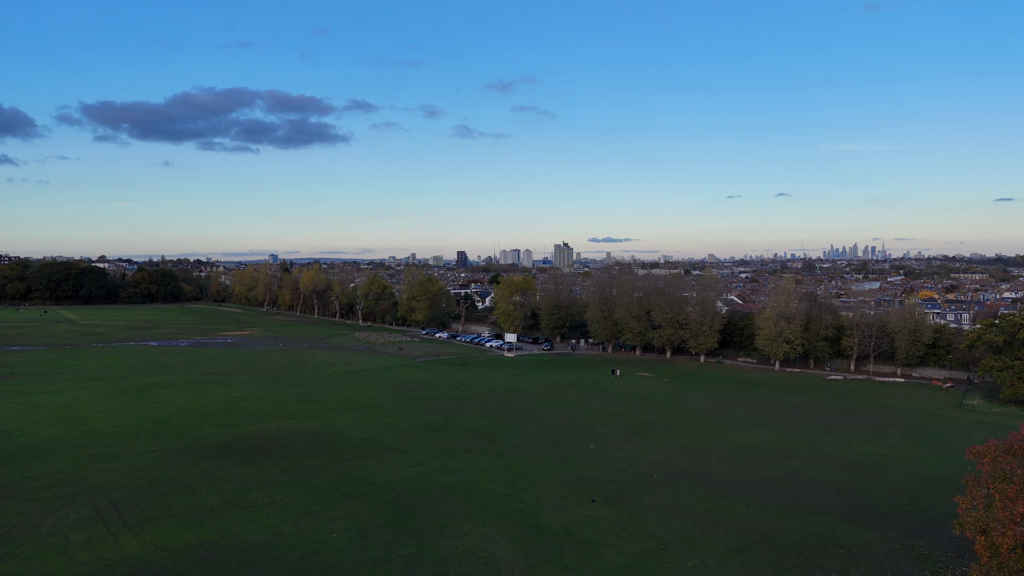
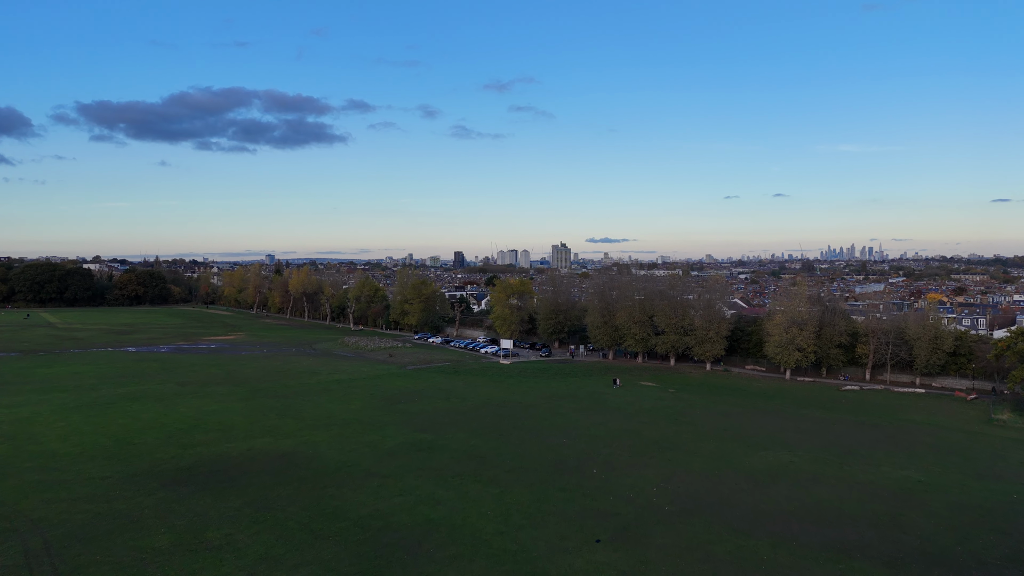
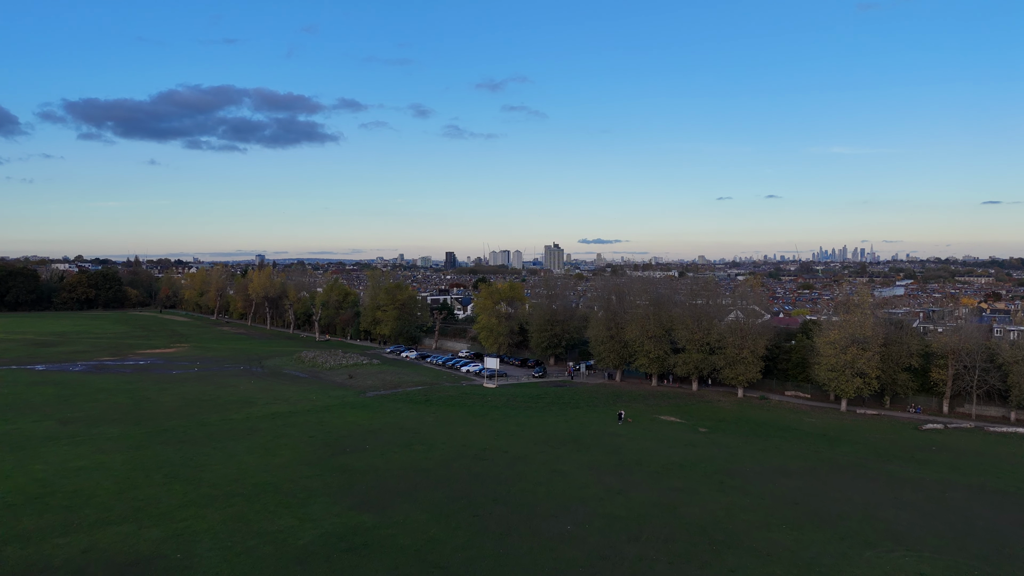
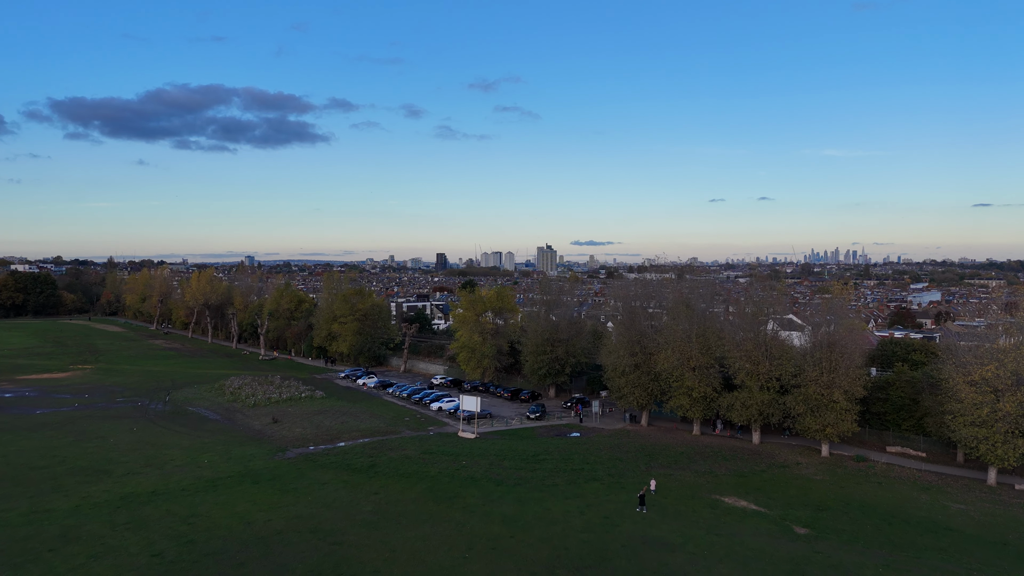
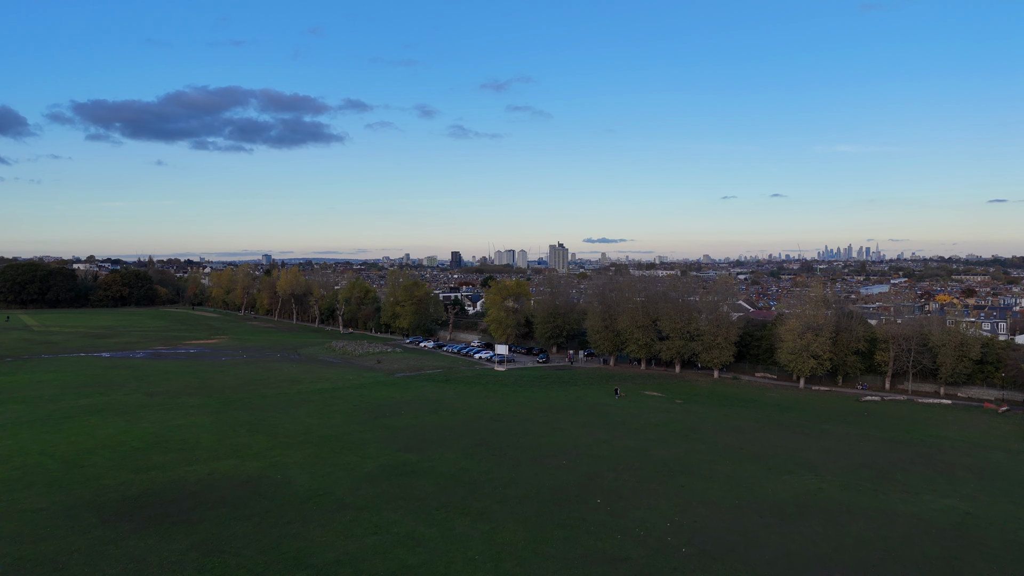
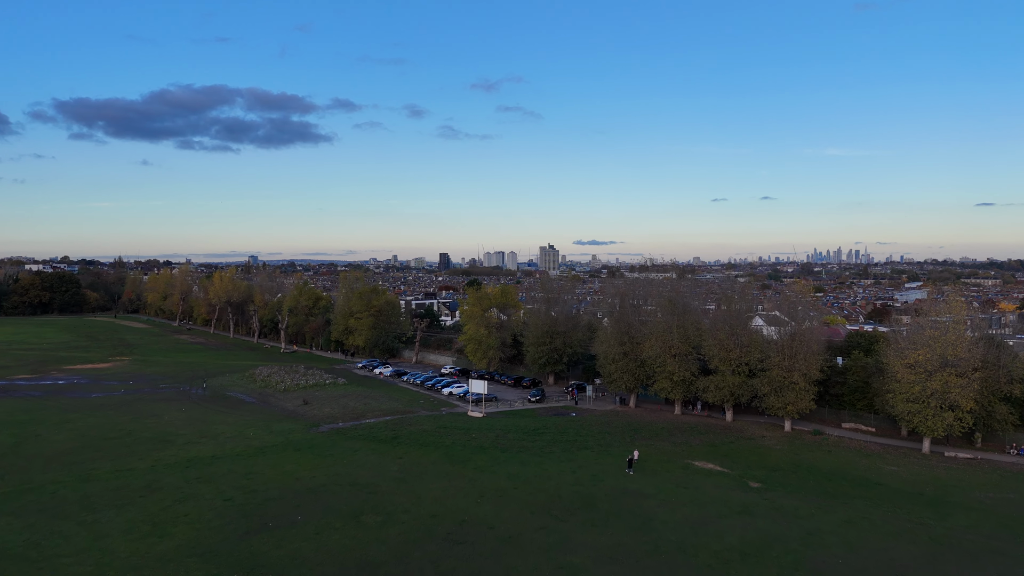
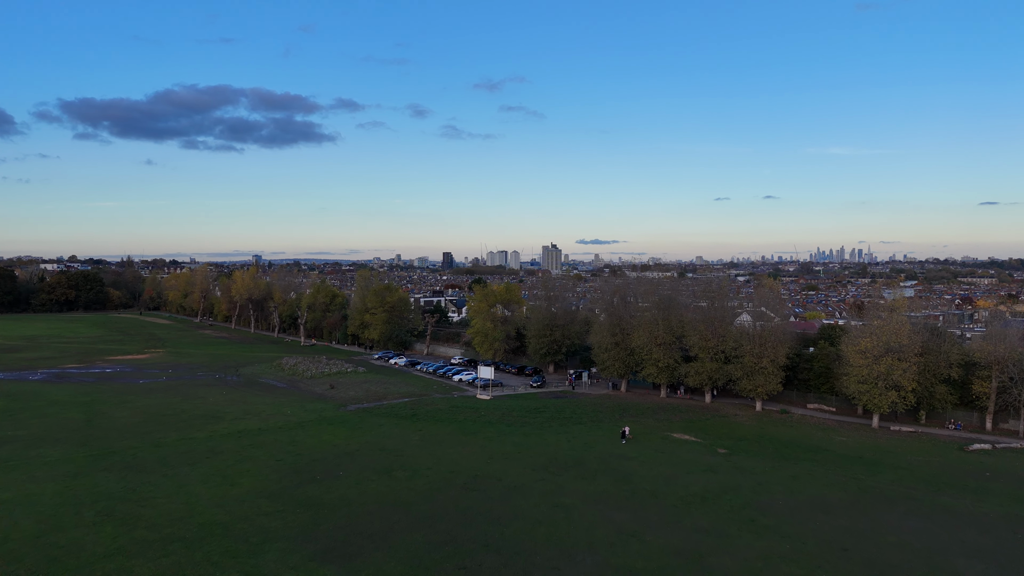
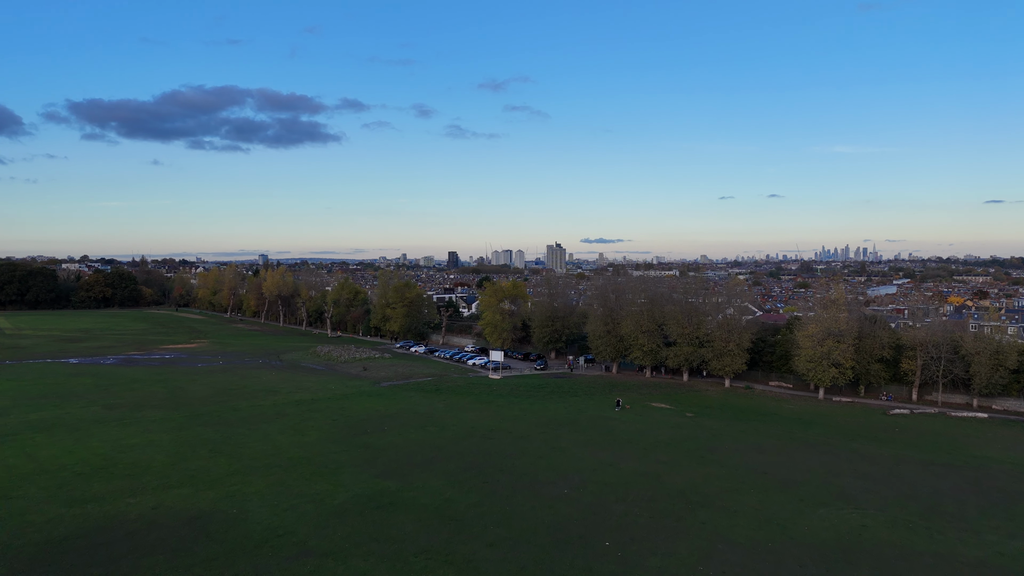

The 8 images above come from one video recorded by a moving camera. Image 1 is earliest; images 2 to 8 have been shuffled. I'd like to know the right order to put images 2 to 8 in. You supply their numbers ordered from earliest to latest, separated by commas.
2, 5, 8, 3, 7, 6, 4
